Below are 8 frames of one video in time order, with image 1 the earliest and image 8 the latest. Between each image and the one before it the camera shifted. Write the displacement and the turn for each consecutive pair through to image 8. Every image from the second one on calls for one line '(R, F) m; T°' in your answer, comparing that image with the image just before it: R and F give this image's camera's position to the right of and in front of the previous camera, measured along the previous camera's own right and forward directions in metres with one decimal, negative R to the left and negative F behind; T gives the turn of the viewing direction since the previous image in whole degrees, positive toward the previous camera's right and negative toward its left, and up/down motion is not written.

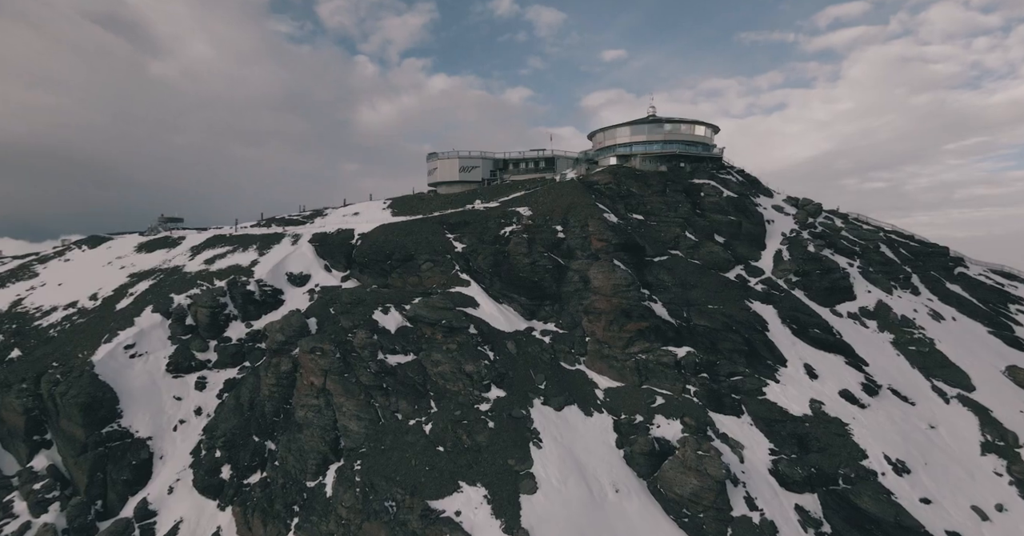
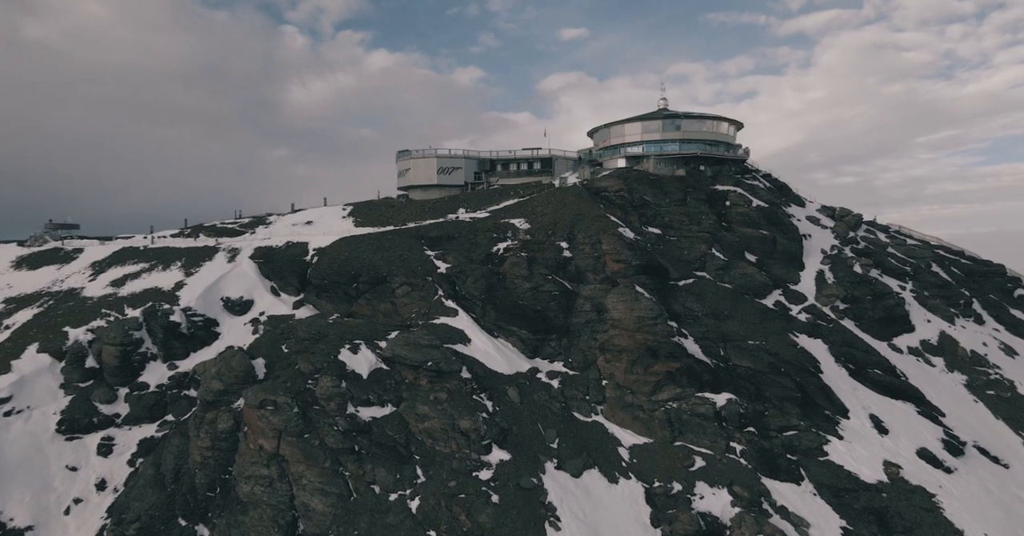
(-4.2, +12.4) m; +4°
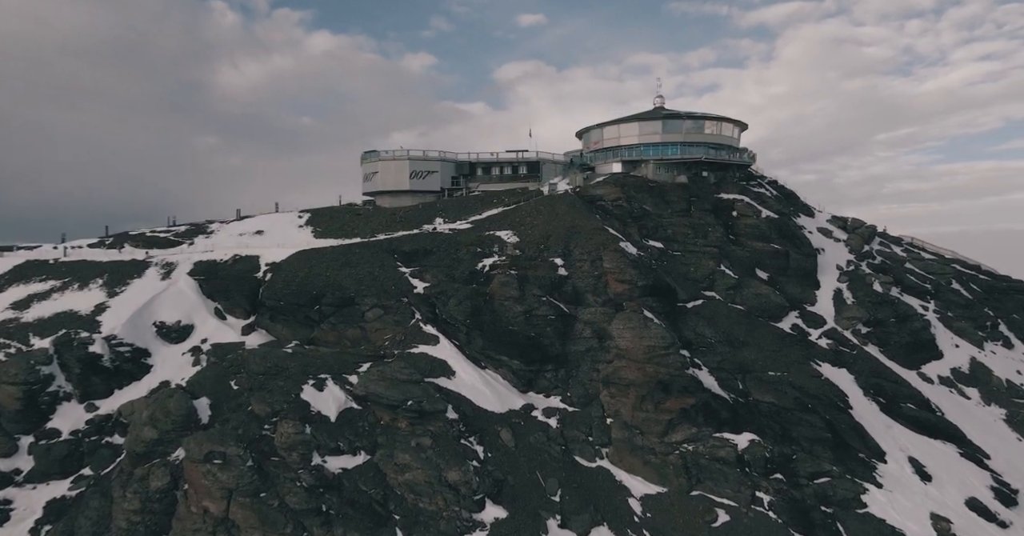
(-3.0, +7.5) m; +4°
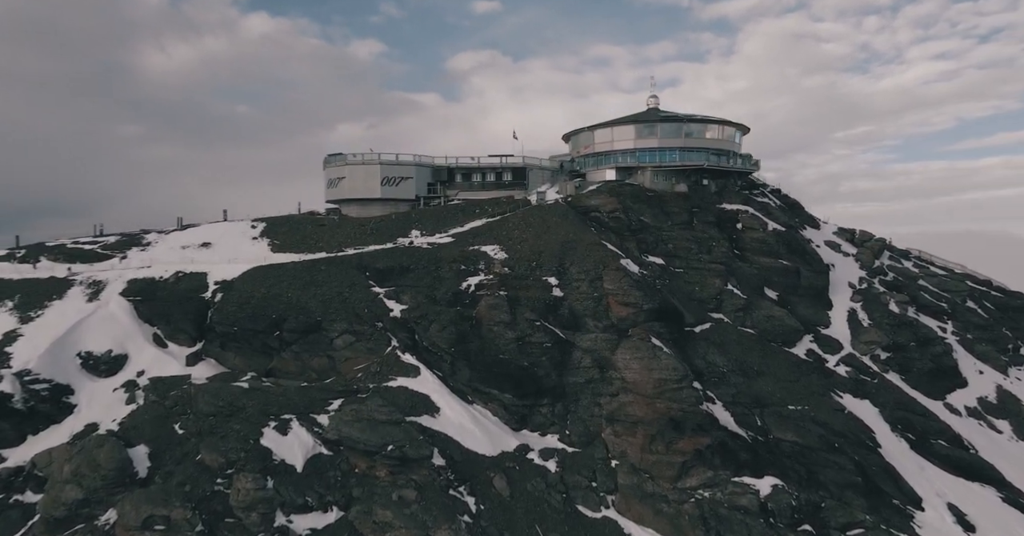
(-2.3, +5.9) m; +4°
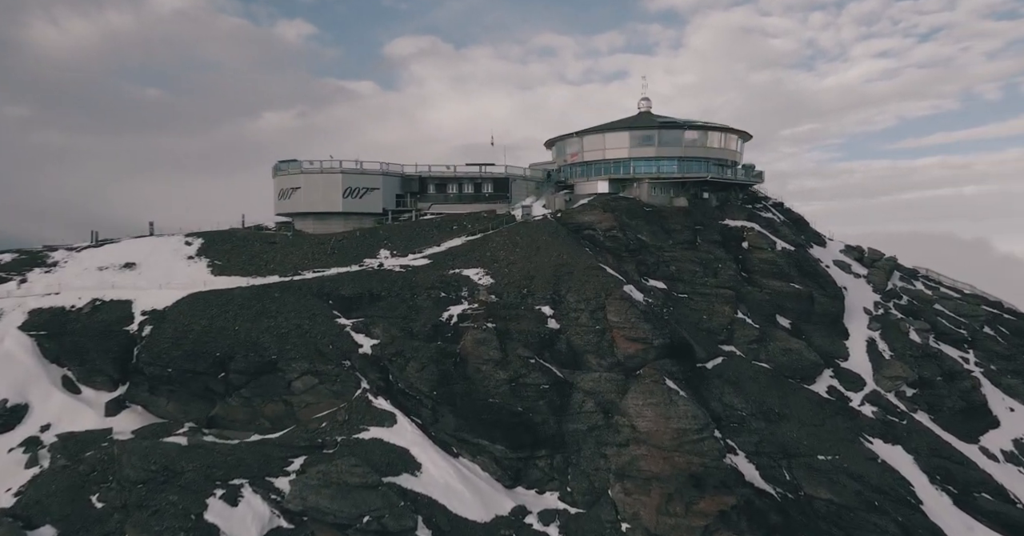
(-2.6, +6.5) m; +4°
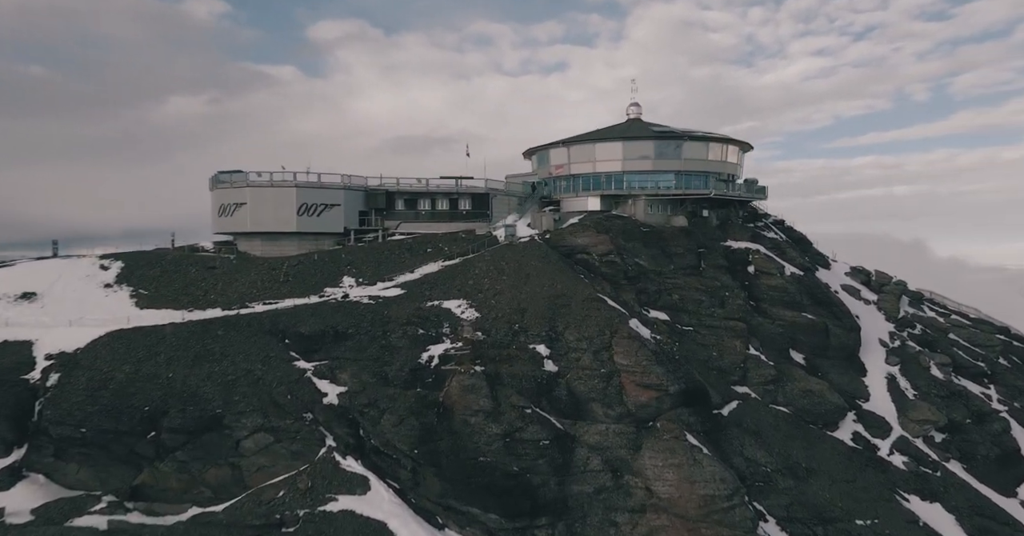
(-2.5, +6.1) m; +5°
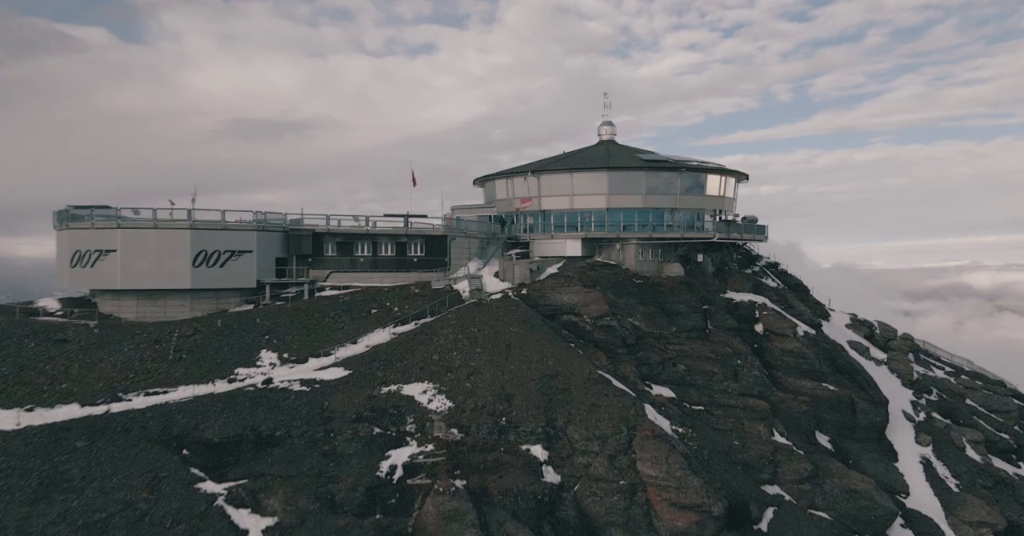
(-3.9, +9.5) m; +8°
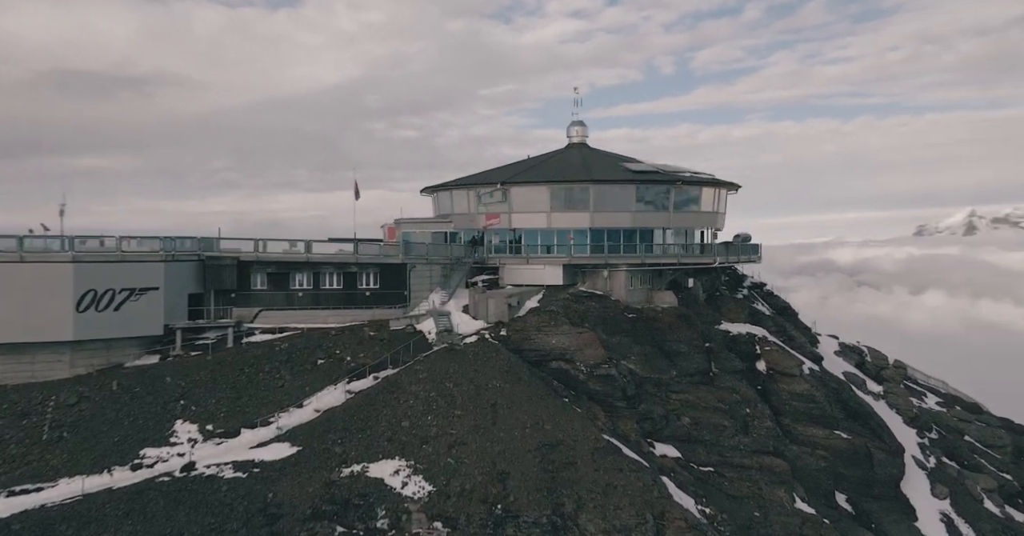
(-3.0, +6.6) m; +7°
